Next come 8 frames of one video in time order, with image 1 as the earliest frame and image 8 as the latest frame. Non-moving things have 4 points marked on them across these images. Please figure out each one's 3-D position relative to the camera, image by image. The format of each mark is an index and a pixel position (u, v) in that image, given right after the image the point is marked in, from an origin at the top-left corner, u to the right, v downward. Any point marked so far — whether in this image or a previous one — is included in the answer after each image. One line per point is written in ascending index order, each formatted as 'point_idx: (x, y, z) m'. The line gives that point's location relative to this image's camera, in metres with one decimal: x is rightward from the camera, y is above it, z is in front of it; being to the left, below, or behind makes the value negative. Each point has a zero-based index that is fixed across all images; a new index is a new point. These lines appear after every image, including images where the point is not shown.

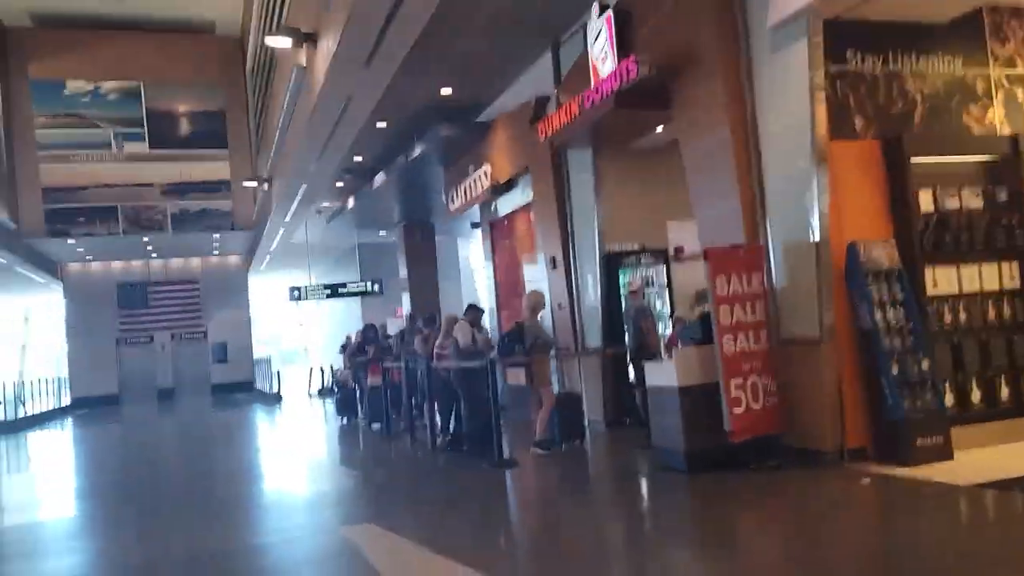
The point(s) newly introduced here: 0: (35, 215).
0: (-11.2, +1.7, +18.8) m
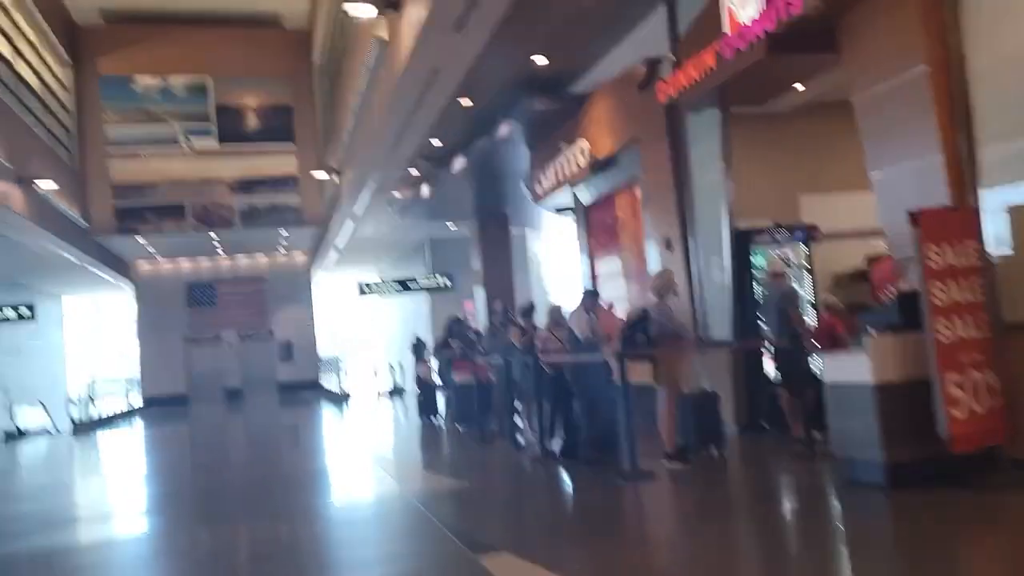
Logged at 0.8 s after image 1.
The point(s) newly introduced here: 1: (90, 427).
0: (-9.5, +1.8, +18.6) m
1: (-9.2, -3.1, +17.4) m
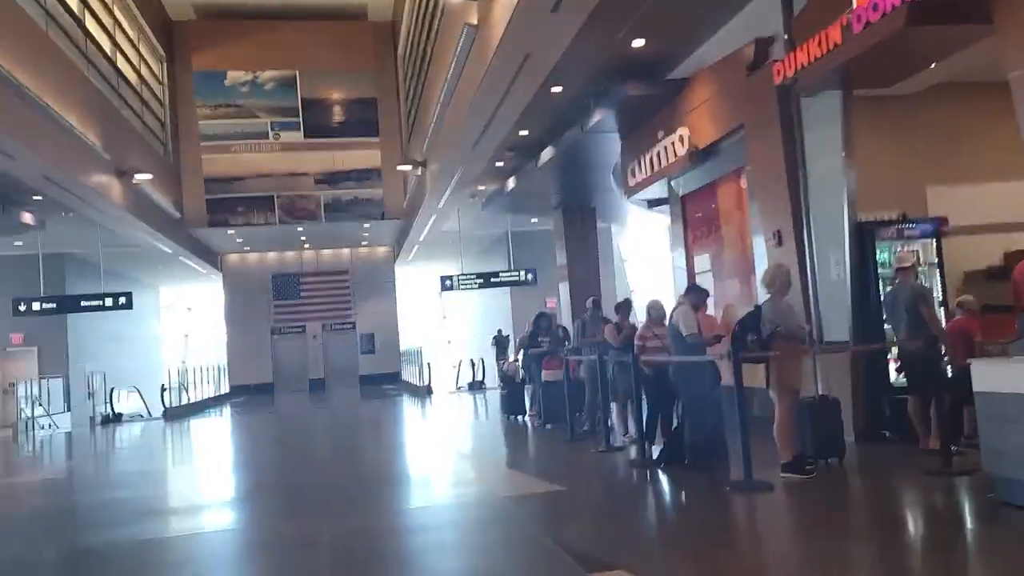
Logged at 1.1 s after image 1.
0: (-7.5, +2.0, +19.1) m
1: (-7.4, -2.8, +17.9) m
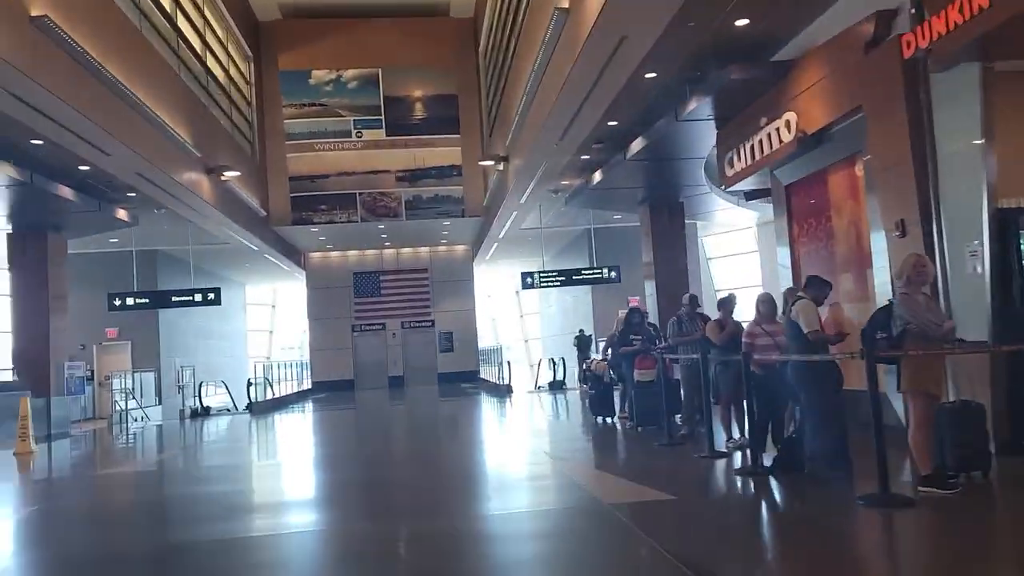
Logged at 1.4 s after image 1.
0: (-5.6, +2.1, +19.4) m
1: (-5.6, -2.8, +18.1) m
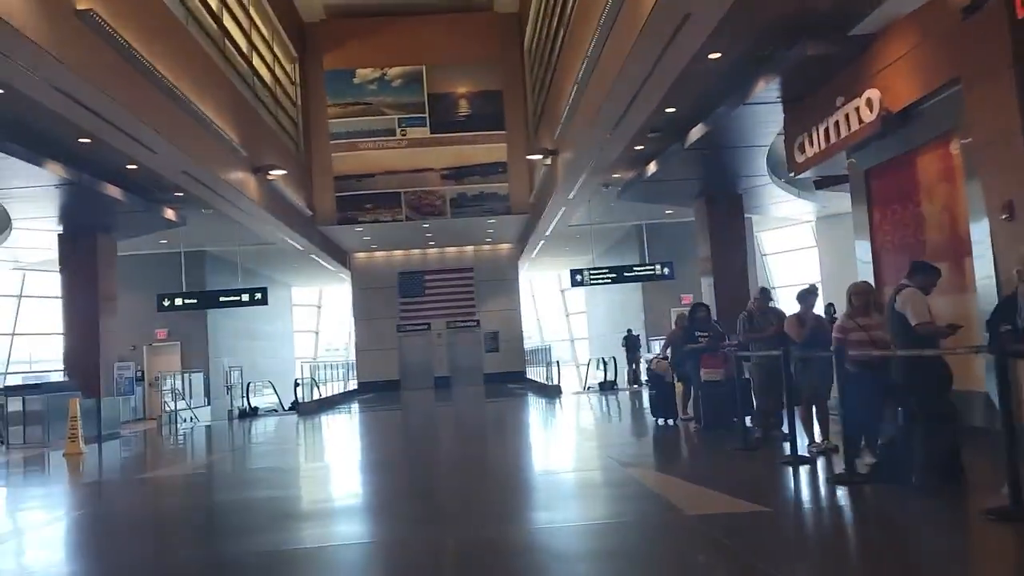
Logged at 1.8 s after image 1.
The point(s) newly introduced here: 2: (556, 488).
0: (-4.4, +2.1, +19.3) m
1: (-4.5, -2.8, +18.0) m
2: (+0.4, -1.8, +7.0) m
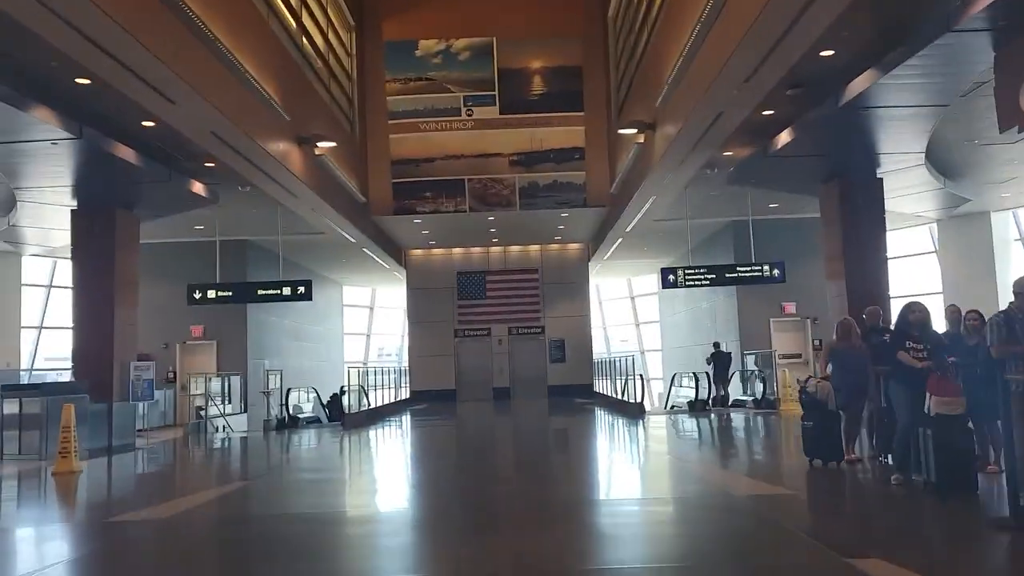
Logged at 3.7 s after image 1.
0: (-2.8, +2.1, +17.3) m
1: (-3.1, -2.7, +16.0) m
2: (+1.1, -1.7, +4.8) m
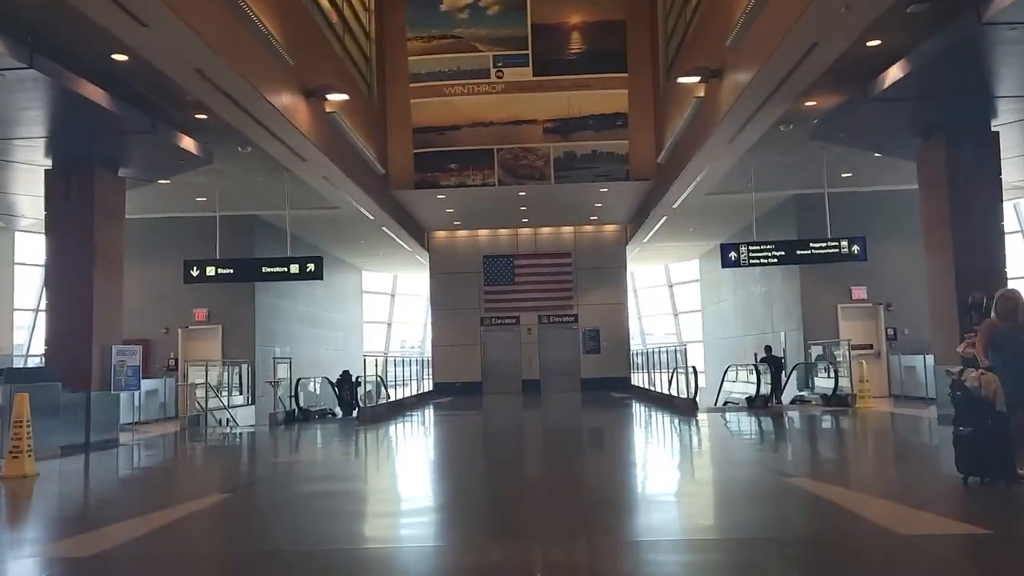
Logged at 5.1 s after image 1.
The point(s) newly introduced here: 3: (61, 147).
0: (-2.1, +2.5, +15.8) m
1: (-2.4, -2.3, +14.5) m
2: (+1.4, -1.4, +3.1) m
3: (-5.3, +1.6, +9.4) m
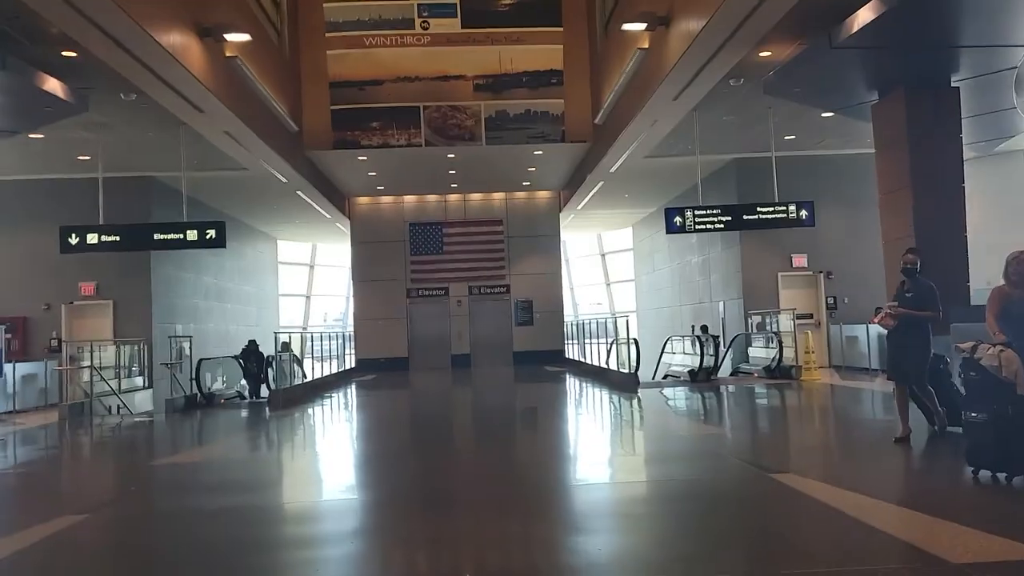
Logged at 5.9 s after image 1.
0: (-3.4, +3.0, +14.4) m
1: (-3.6, -1.8, +13.3) m
2: (+1.3, -1.3, +2.3) m
3: (-6.0, +1.9, +7.8) m
